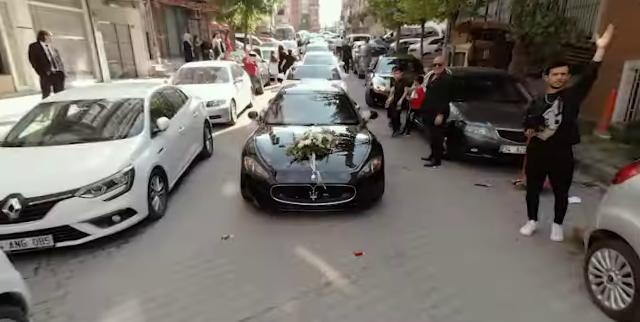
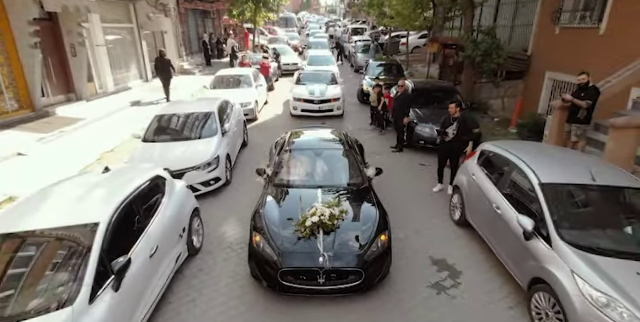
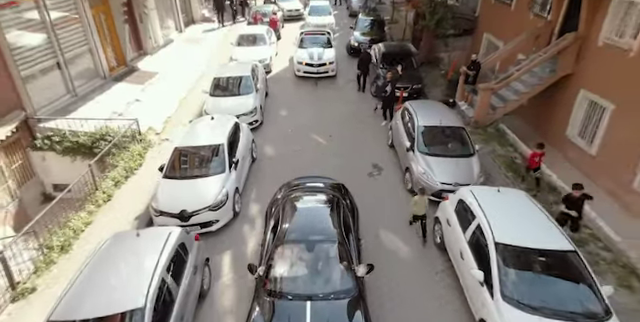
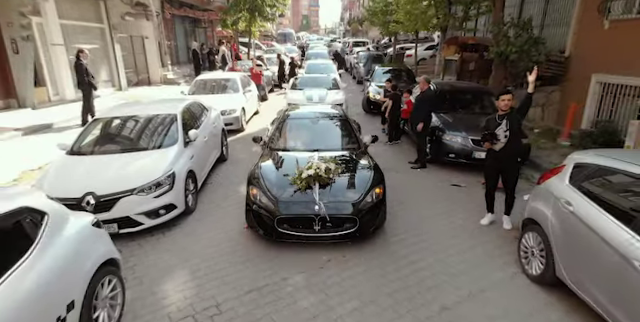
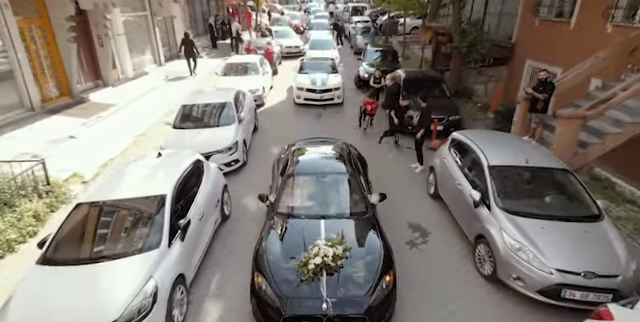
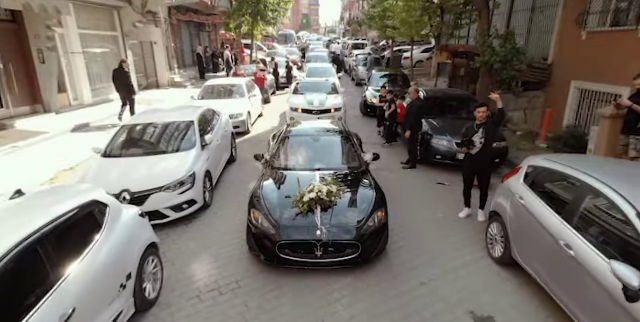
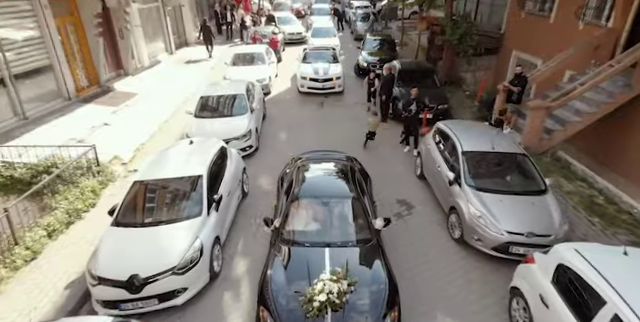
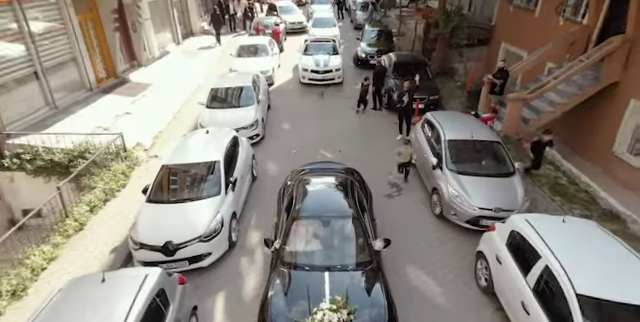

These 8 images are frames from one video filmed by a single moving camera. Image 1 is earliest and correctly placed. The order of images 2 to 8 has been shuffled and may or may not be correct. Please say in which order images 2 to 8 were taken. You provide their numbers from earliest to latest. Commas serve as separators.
4, 6, 2, 5, 7, 8, 3
